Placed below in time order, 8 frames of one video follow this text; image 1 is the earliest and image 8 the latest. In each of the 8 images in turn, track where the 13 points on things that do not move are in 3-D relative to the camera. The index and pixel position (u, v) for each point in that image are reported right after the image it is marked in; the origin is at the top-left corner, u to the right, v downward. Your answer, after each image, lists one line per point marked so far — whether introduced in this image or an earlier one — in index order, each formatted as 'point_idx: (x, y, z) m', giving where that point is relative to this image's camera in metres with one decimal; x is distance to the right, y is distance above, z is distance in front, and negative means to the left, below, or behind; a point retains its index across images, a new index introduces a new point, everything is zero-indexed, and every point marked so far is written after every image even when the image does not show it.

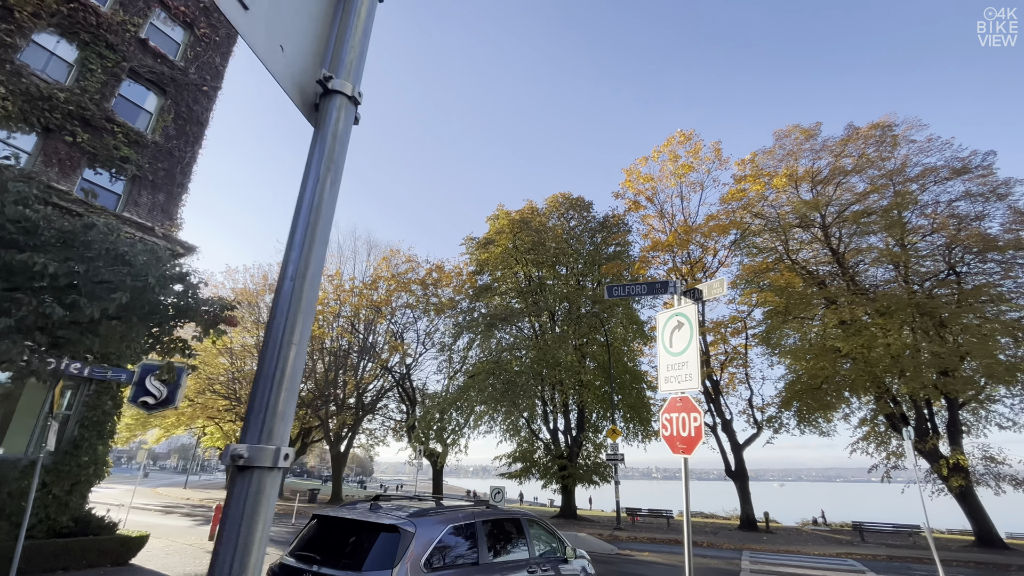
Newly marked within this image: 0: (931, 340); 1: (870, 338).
0: (+17.2, -1.9, +19.2) m
1: (+15.3, -2.1, +19.8) m
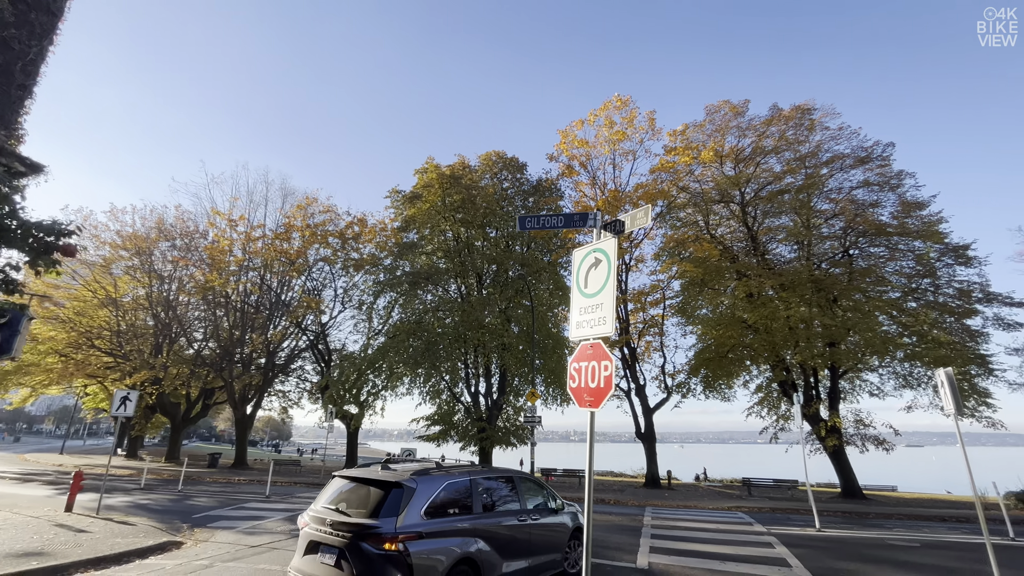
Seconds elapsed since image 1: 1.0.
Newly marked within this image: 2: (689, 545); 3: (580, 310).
0: (+13.9, -0.9, +20.8) m
1: (+11.9, -1.0, +21.1) m
2: (+4.1, -5.8, +10.4) m
3: (+0.6, -0.2, +4.2) m
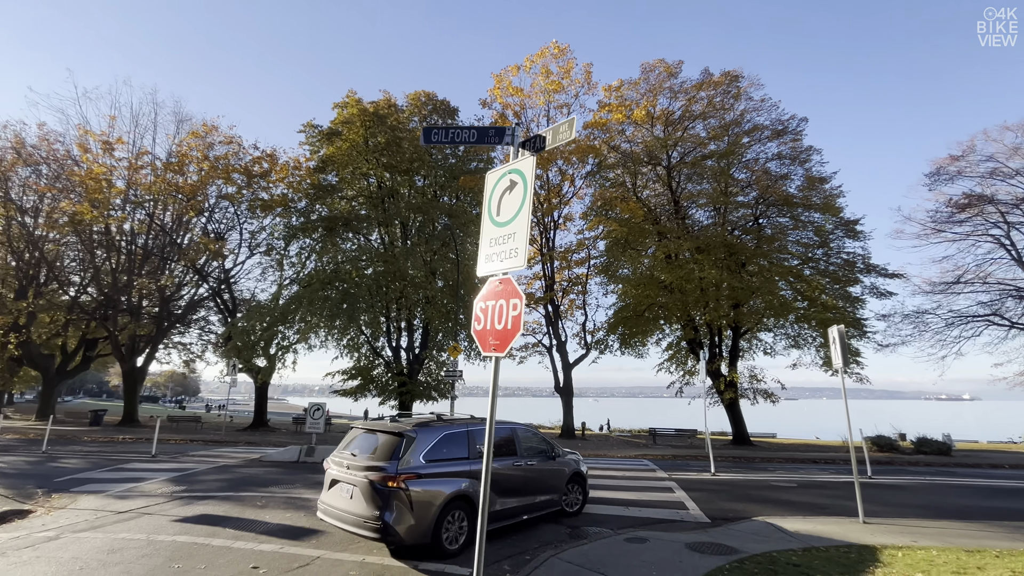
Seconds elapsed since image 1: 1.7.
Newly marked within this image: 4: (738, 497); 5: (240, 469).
0: (+10.4, +0.8, +22.0) m
1: (+8.4, +0.8, +22.0) m
2: (+2.1, -4.7, +10.8) m
3: (-0.2, +0.4, +3.6) m
4: (+5.0, -4.7, +10.3) m
5: (-7.7, -5.1, +13.0) m
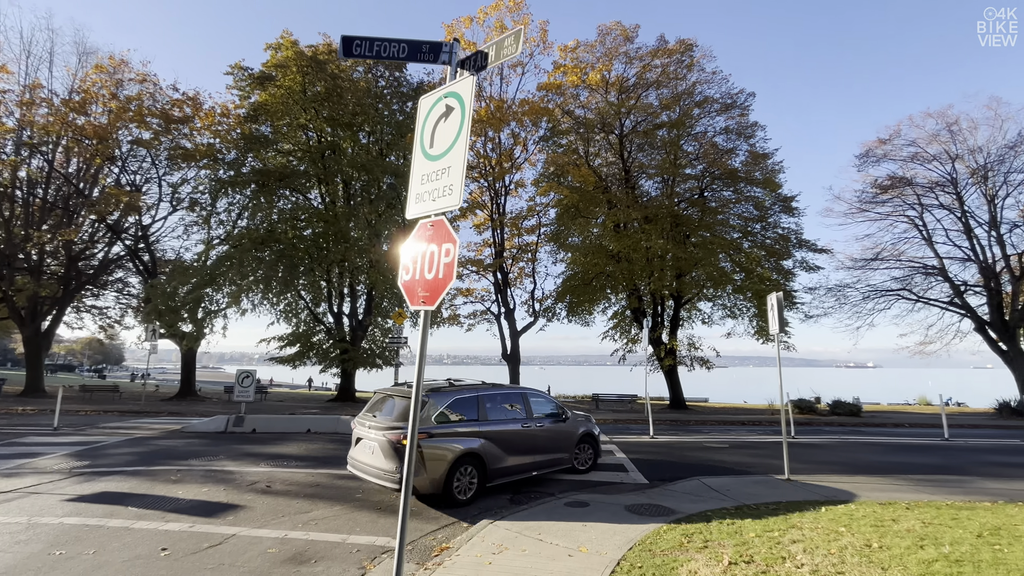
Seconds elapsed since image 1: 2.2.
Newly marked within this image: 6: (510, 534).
0: (+7.9, +2.2, +22.5) m
1: (+6.0, +2.3, +22.2) m
2: (+0.8, -3.9, +10.8) m
3: (-0.6, +0.7, +3.1) m
4: (+3.7, -3.9, +10.6) m
5: (-9.2, -4.0, +11.9) m
6: (0.0, -2.9, +5.5) m
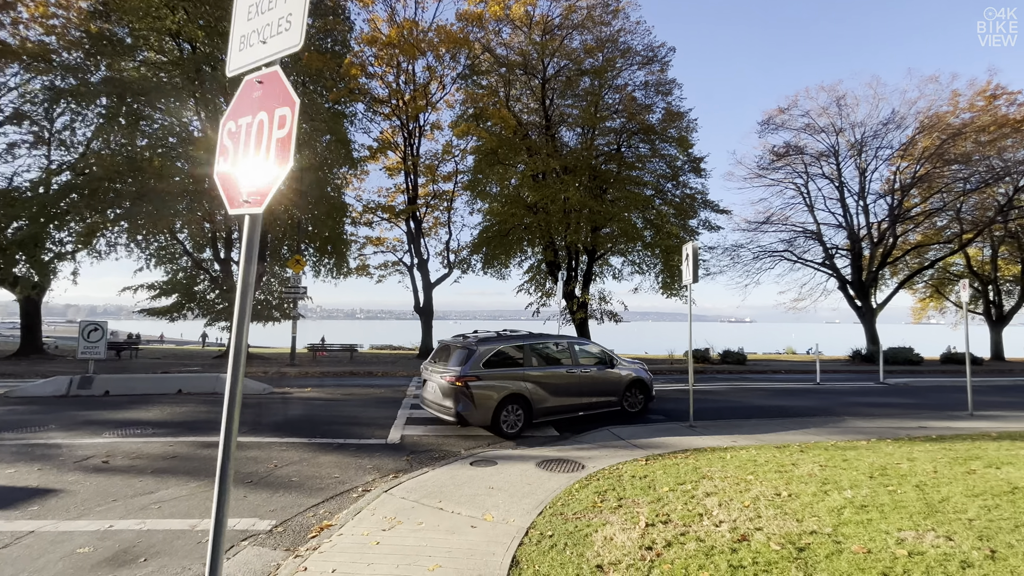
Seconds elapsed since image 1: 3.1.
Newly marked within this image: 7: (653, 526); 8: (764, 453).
0: (+3.9, +4.4, +22.4) m
1: (+2.0, +4.5, +21.7) m
2: (-1.3, -2.7, +10.2) m
3: (-1.1, +1.2, +2.0) m
4: (+1.6, -2.8, +10.5) m
5: (-11.3, -2.5, +9.5) m
6: (-1.1, -2.2, +4.8) m
7: (+1.1, -2.0, +3.8) m
8: (+3.4, -2.2, +6.2) m
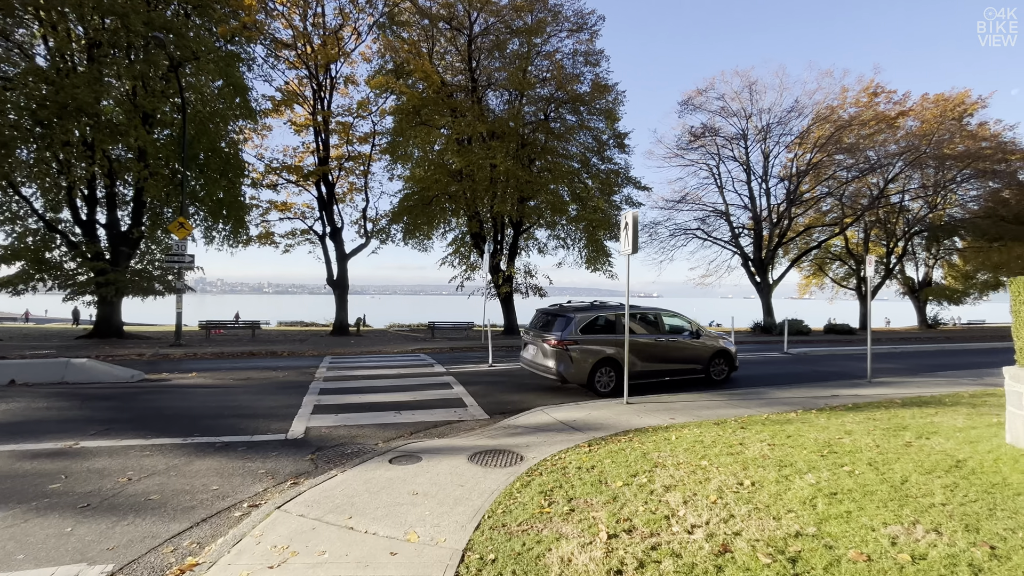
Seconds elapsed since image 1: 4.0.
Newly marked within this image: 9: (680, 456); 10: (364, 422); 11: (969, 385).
0: (+0.3, +5.7, +21.6) m
1: (-1.4, +5.7, +20.6) m
2: (-2.8, -2.1, +9.1) m
3: (-1.2, +1.3, +0.8) m
4: (0.0, -2.1, +9.9) m
5: (-12.6, -1.9, +6.7) m
6: (-1.7, -1.9, +3.8) m
7: (+0.7, -1.7, +3.1) m
8: (+2.5, -1.8, +5.9) m
9: (+1.8, -1.8, +4.8) m
10: (-2.3, -2.1, +7.0) m
11: (+9.7, -2.1, +9.8) m
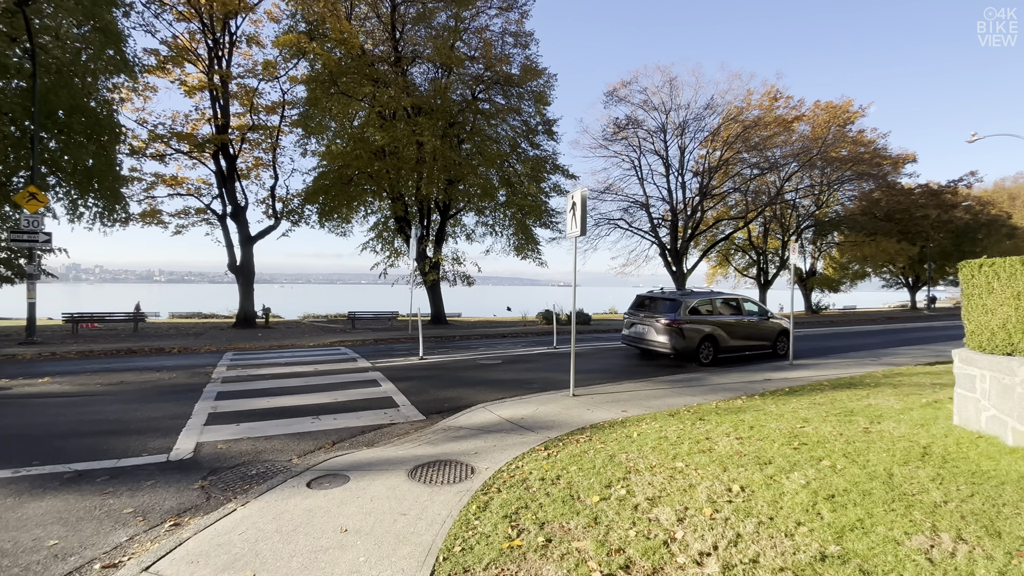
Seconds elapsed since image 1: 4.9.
0: (-2.9, +6.3, +20.4) m
1: (-4.5, +6.3, +19.2) m
2: (-3.9, -1.8, +7.8) m
3: (-0.9, +1.4, -0.2) m
4: (-1.2, -1.8, +9.1) m
5: (-13.1, -1.7, +3.8) m
6: (-1.9, -1.8, +2.7) m
7: (+0.5, -1.6, +2.5) m
8: (+1.9, -1.6, +5.5) m
9: (+1.3, -1.6, +4.3) m
10: (-3.0, -1.8, +5.8) m
11: (+8.3, -1.8, +10.6) m
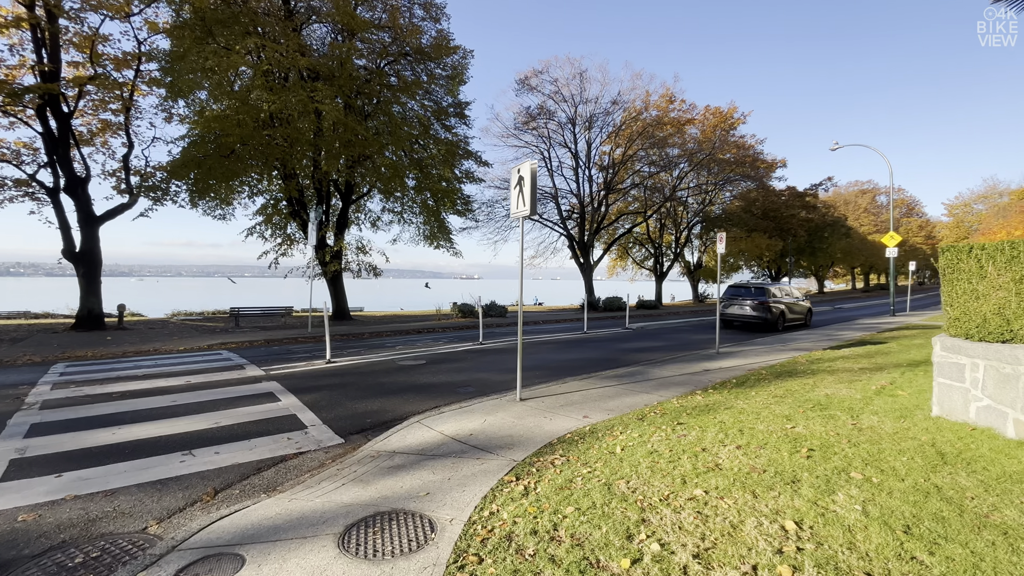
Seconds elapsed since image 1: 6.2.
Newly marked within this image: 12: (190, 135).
0: (-6.4, +6.6, +18.2) m
1: (-7.7, +6.6, +16.7) m
2: (-4.7, -1.7, +5.7) m
3: (-0.2, +1.4, -1.5) m
4: (-2.4, -1.7, +7.6) m
5: (-12.9, -1.7, 0.0) m
6: (-1.7, -1.7, +1.2) m
7: (+0.7, -1.5, +1.5) m
8: (+1.4, -1.5, +4.7) m
9: (+1.1, -1.5, +3.5) m
10: (-3.5, -1.7, +4.0) m
11: (+6.7, -1.5, +11.0) m
12: (-12.2, +5.9, +17.5) m
